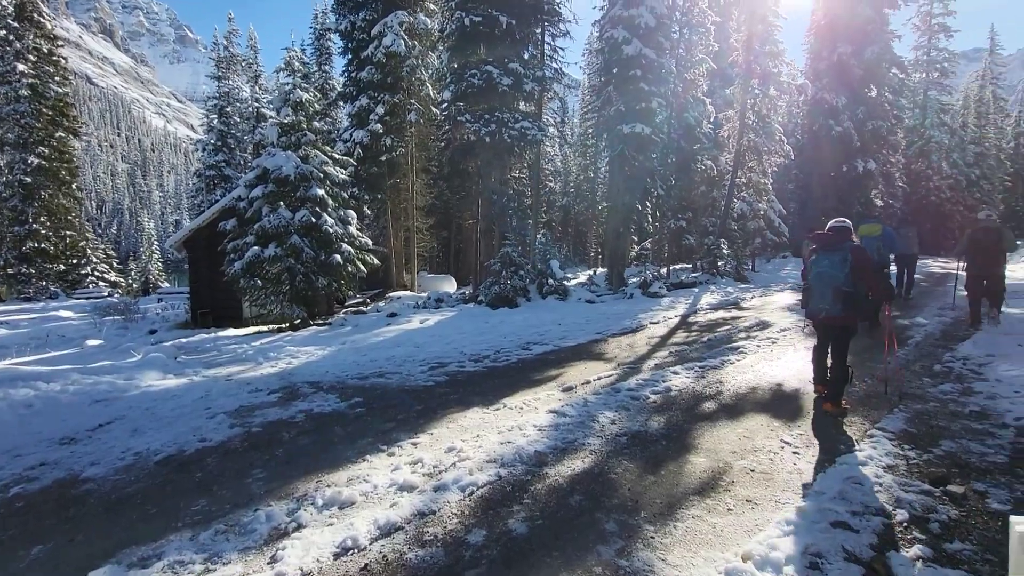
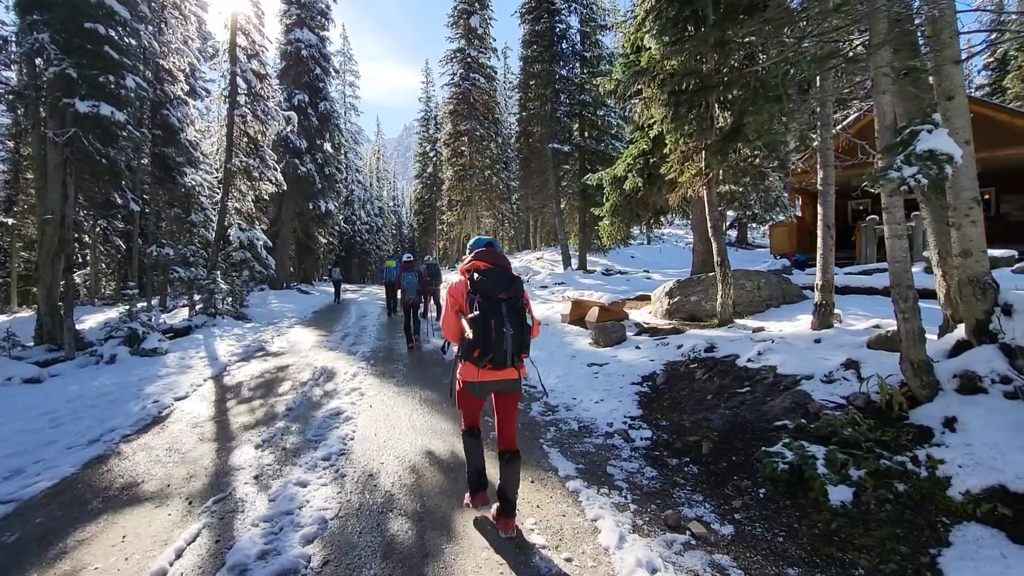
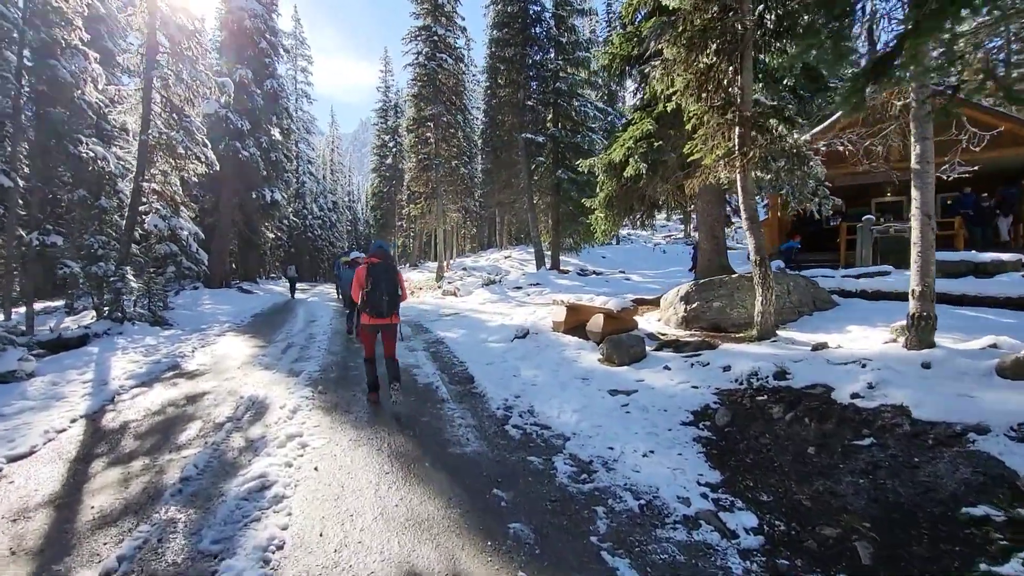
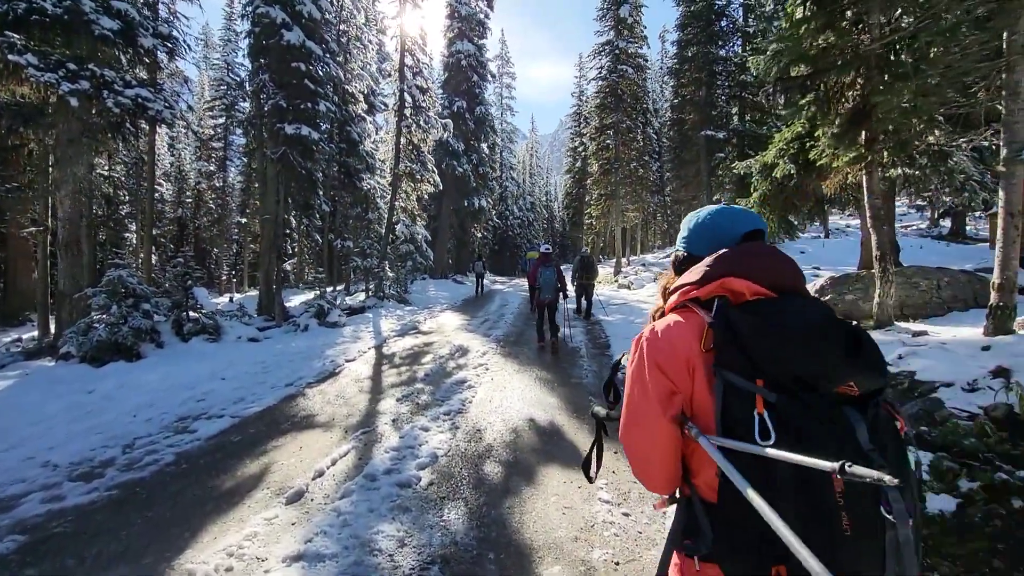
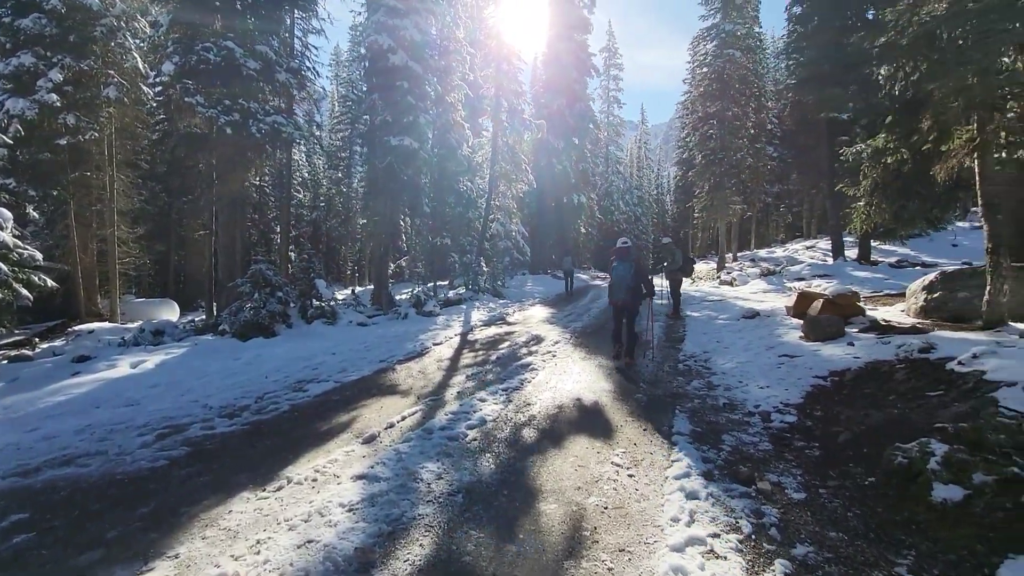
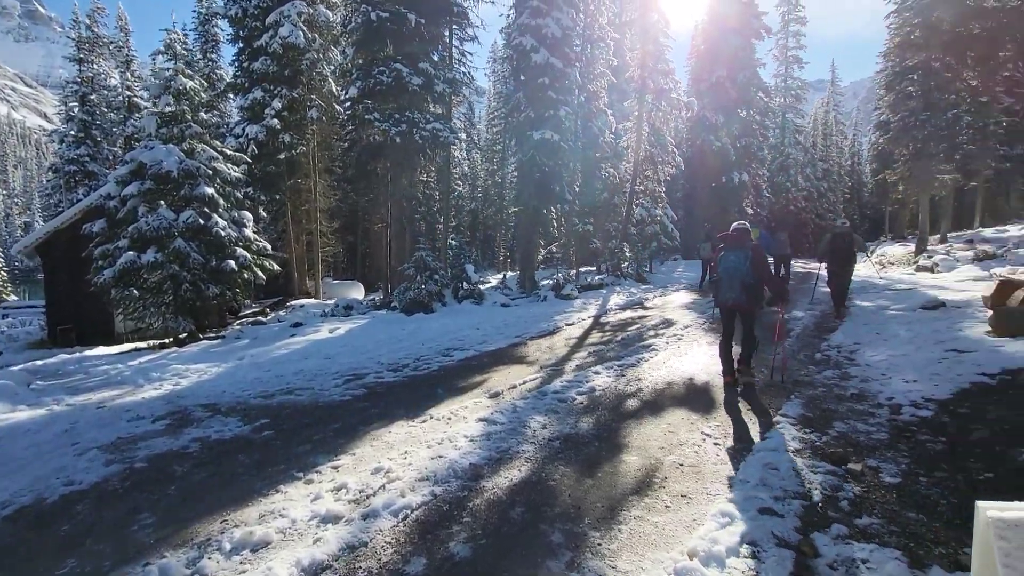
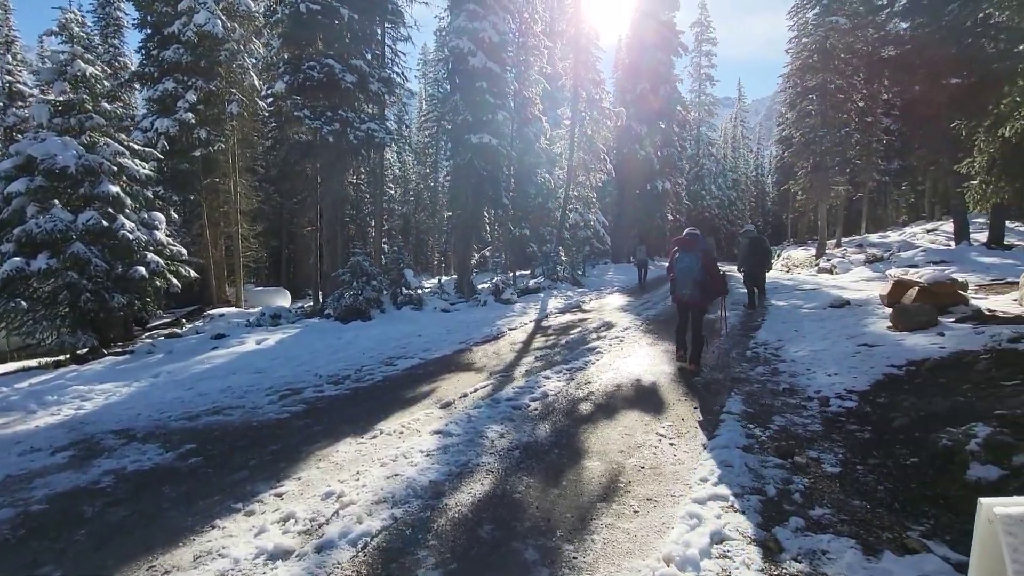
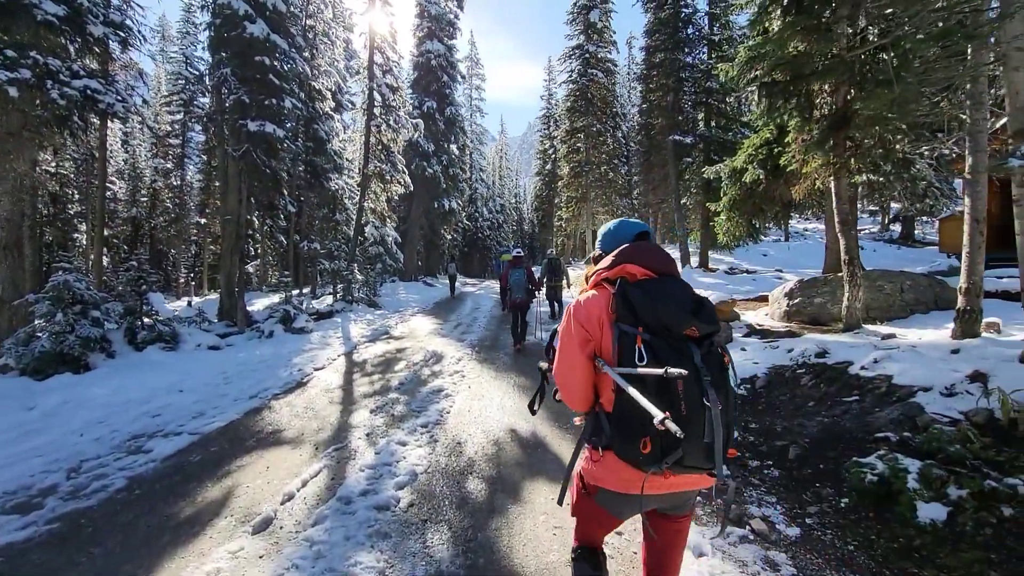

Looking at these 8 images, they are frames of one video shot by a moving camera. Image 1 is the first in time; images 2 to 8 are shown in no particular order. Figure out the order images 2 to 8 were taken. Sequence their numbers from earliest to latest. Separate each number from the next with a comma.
6, 7, 5, 4, 8, 2, 3
